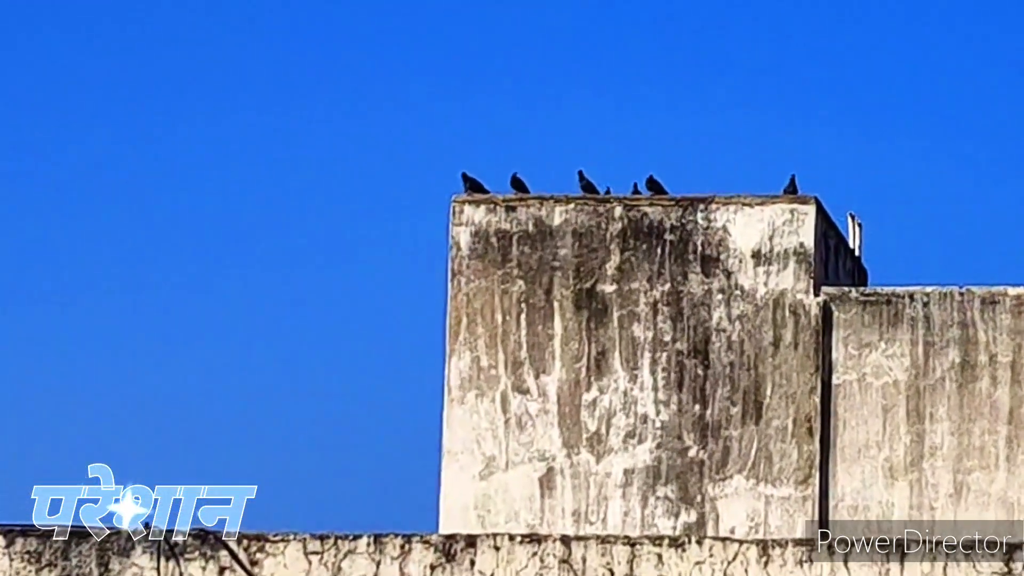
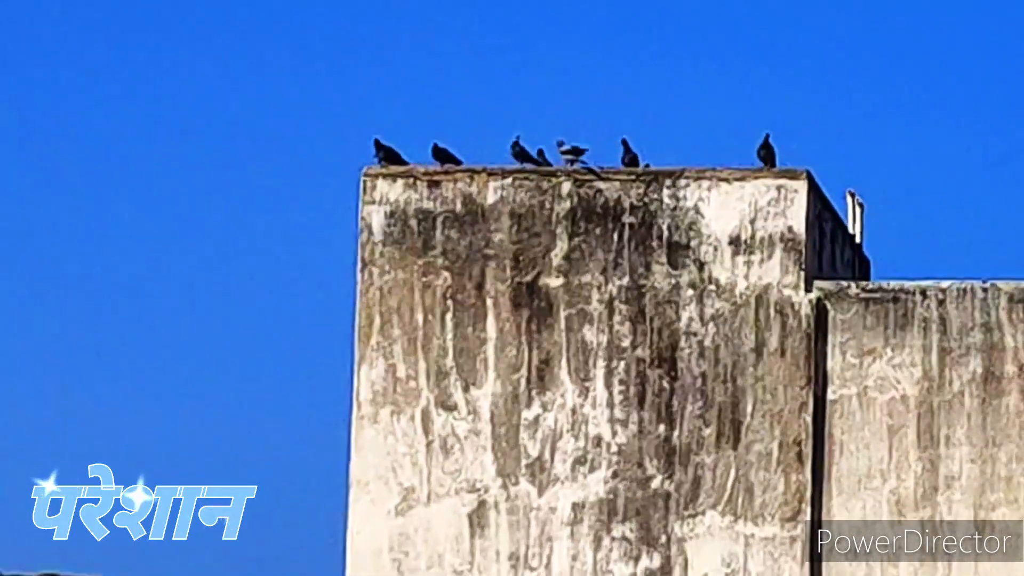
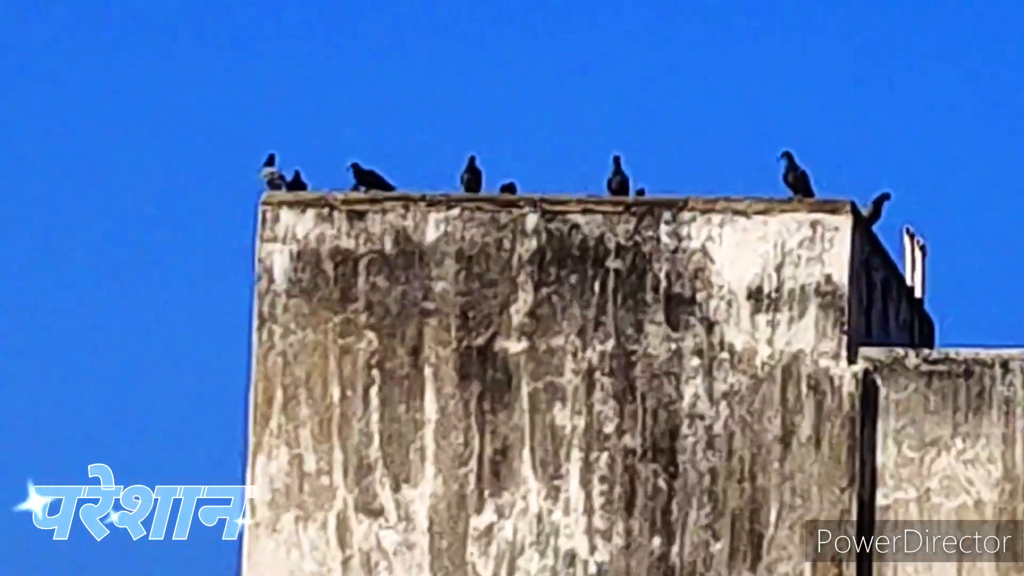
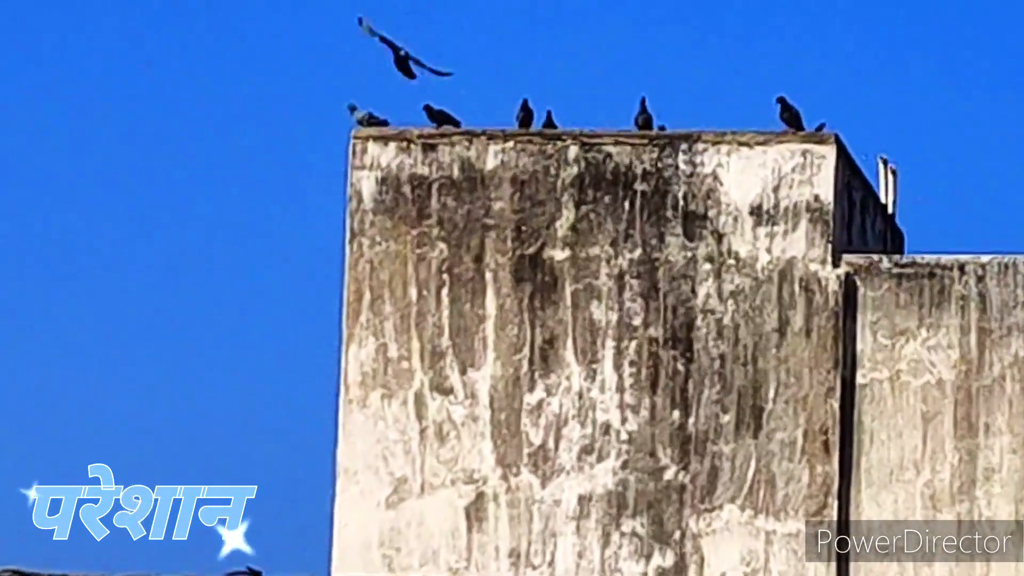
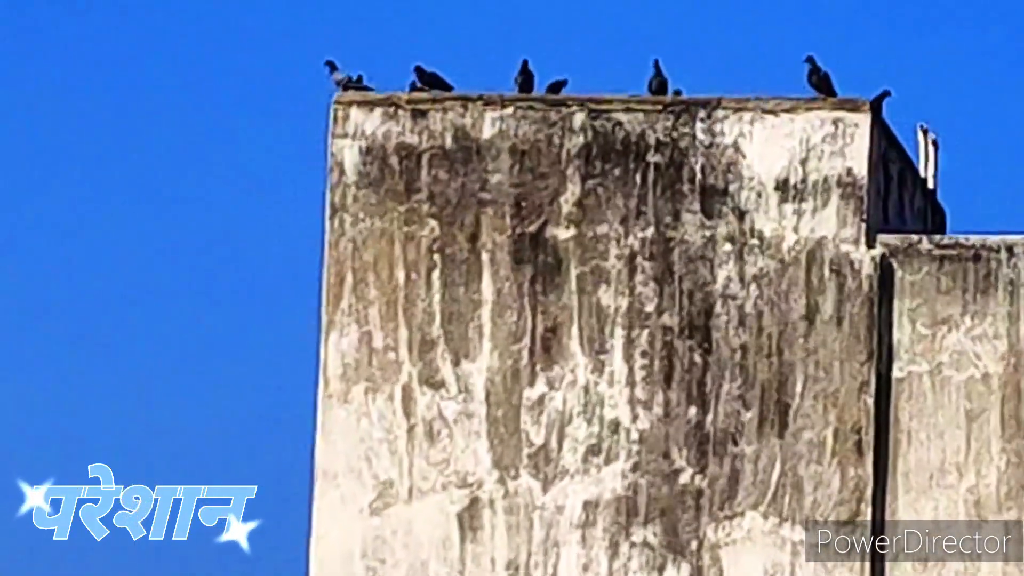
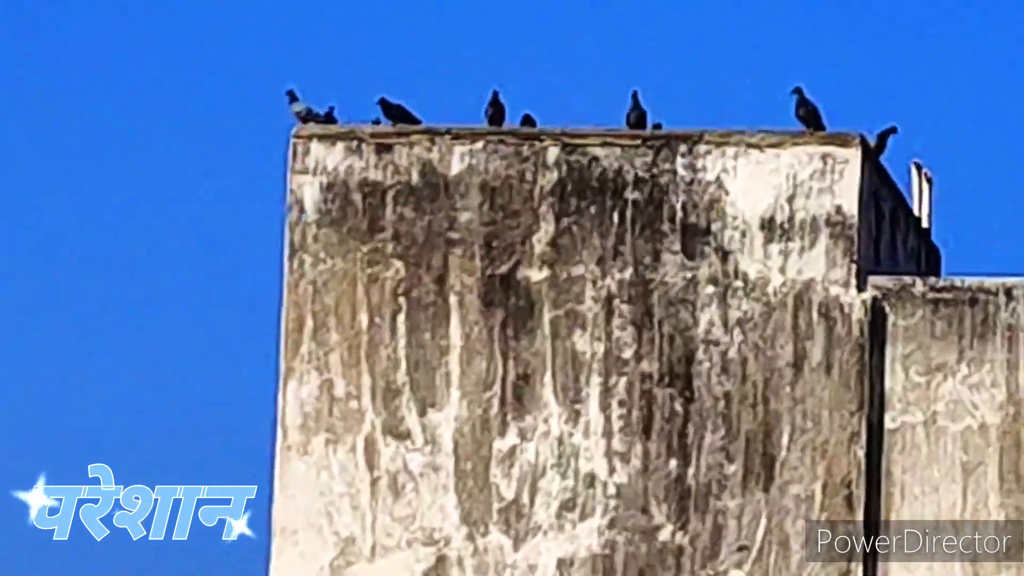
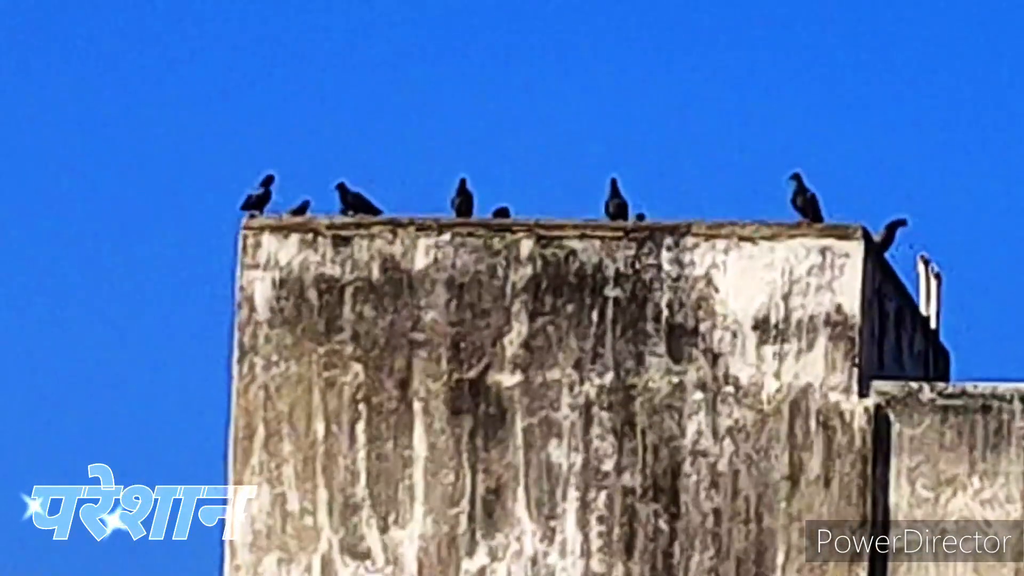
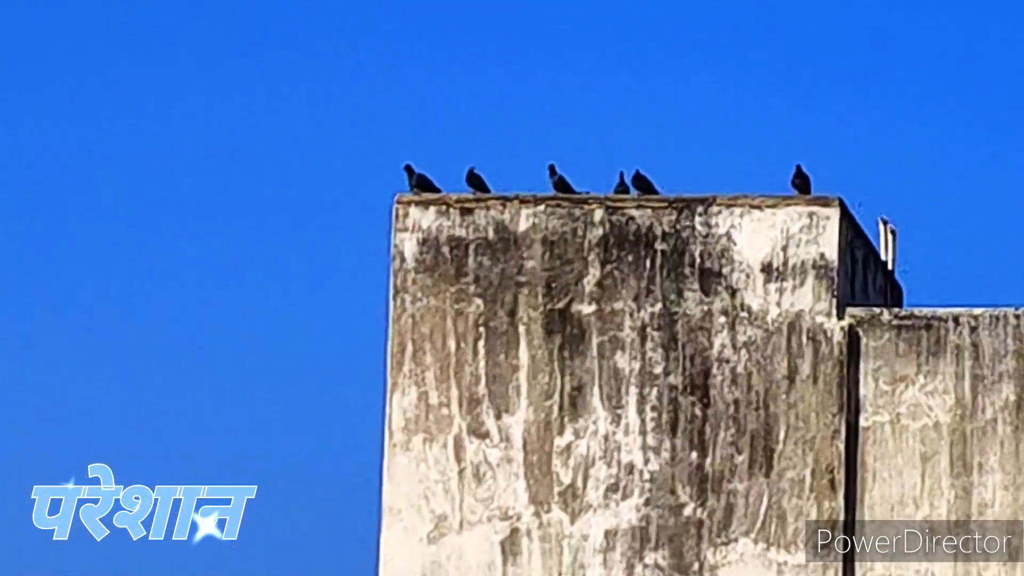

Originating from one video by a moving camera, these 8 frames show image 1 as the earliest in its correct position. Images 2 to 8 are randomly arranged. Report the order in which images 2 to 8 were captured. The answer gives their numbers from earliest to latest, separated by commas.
8, 2, 4, 5, 6, 3, 7
